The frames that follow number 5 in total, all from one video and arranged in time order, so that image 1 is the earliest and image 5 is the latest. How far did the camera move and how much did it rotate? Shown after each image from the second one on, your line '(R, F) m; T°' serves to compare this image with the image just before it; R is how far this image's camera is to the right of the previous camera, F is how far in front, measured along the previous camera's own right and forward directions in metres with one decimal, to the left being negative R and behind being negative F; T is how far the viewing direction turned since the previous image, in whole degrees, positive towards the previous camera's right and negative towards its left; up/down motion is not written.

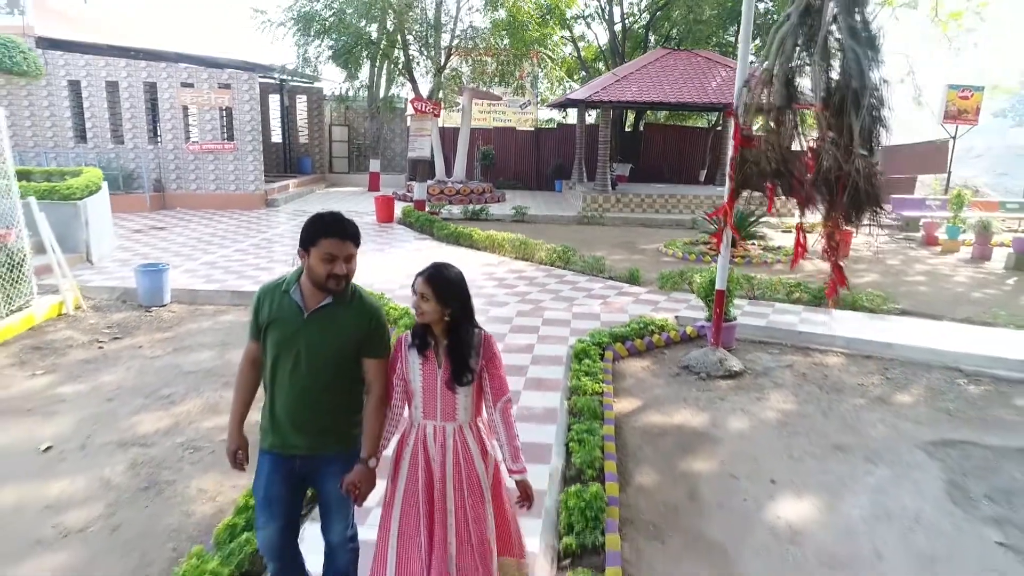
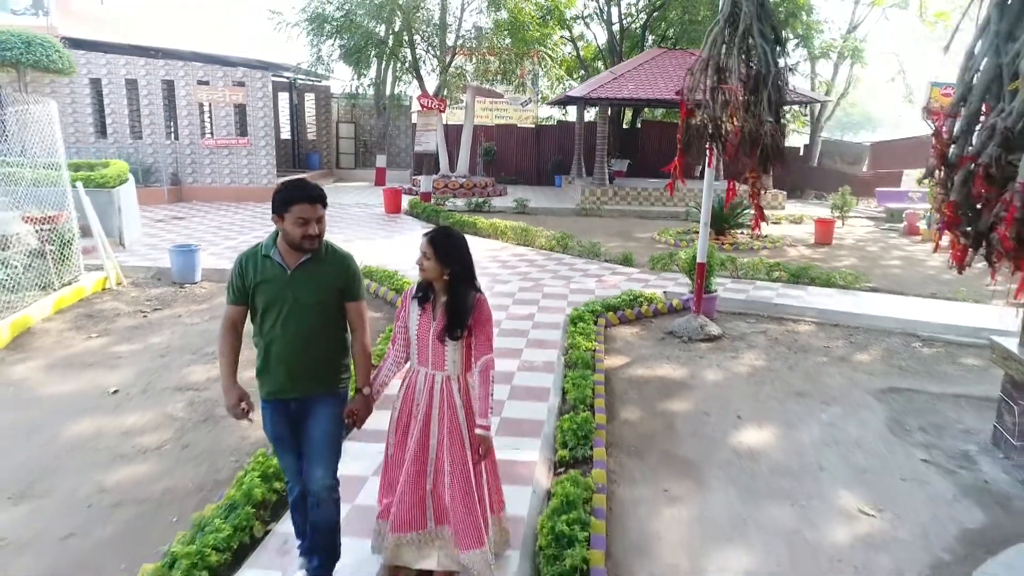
(0.0, -0.7) m; 0°
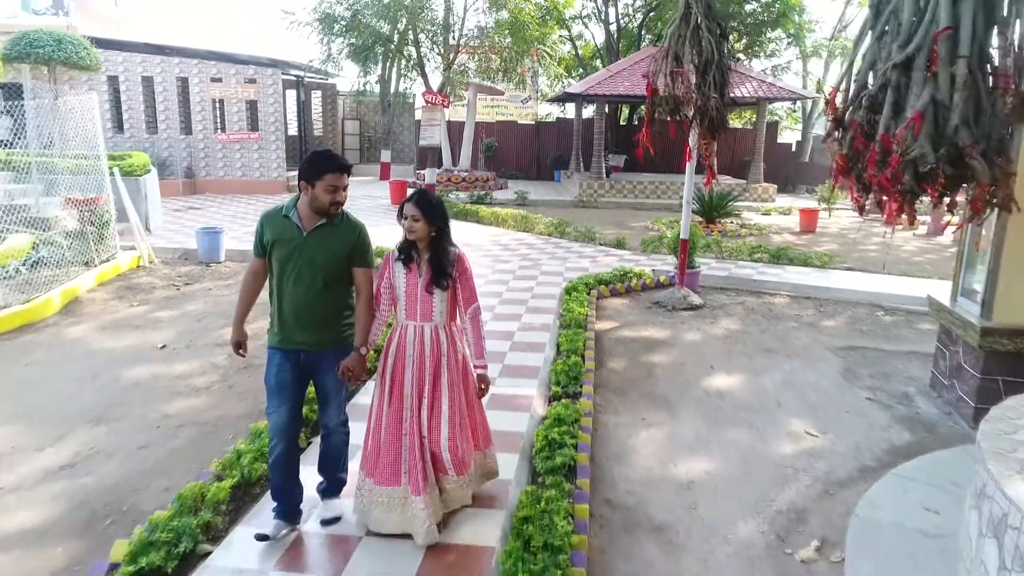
(0.0, -0.6) m; 0°
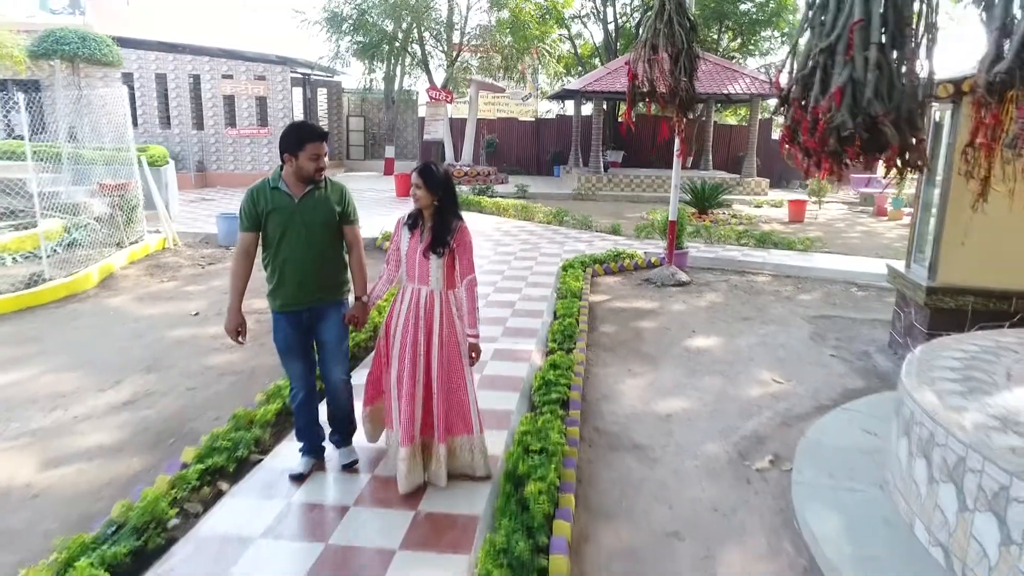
(0.0, -0.6) m; 0°
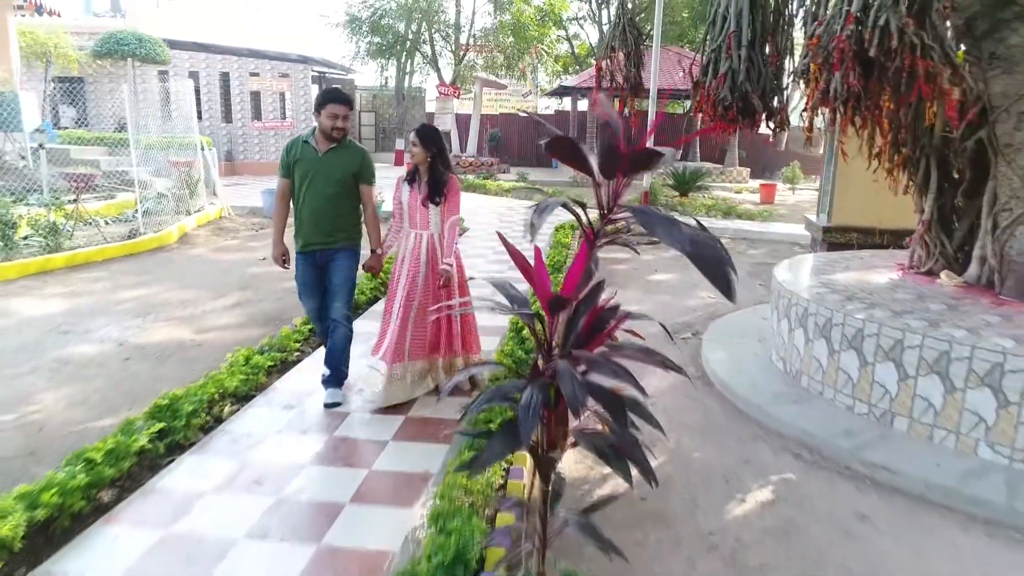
(0.0, -1.6) m; 0°
